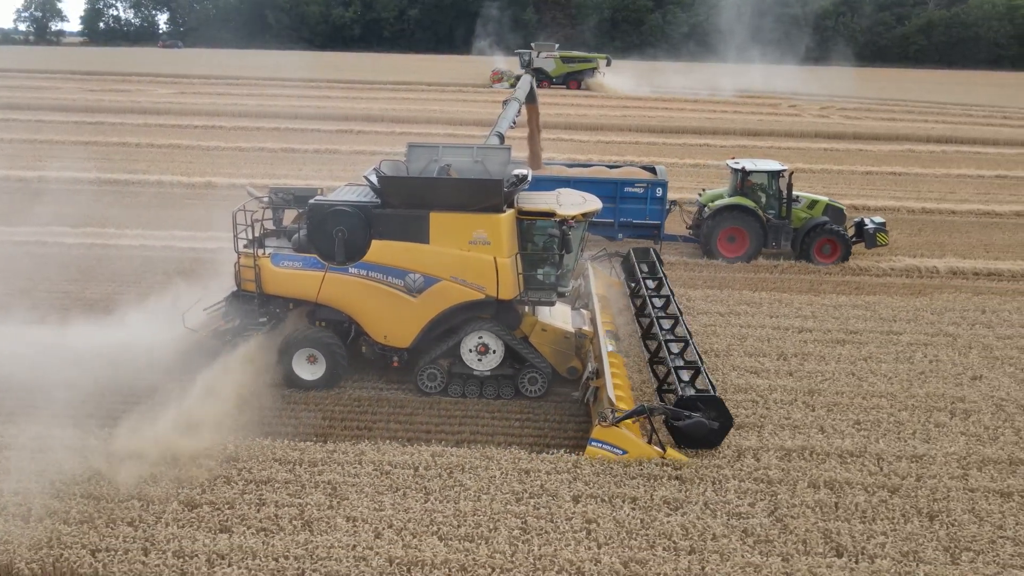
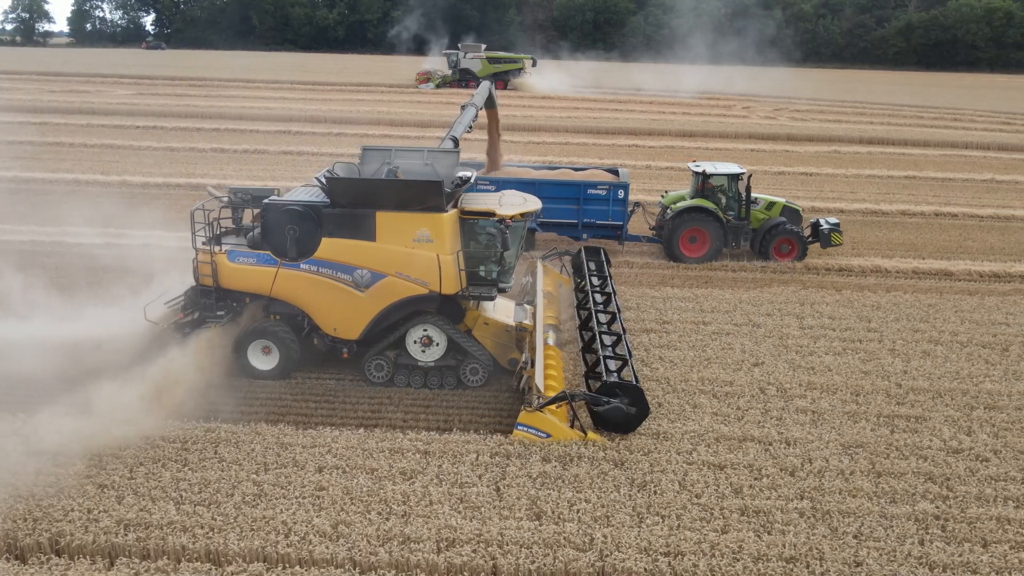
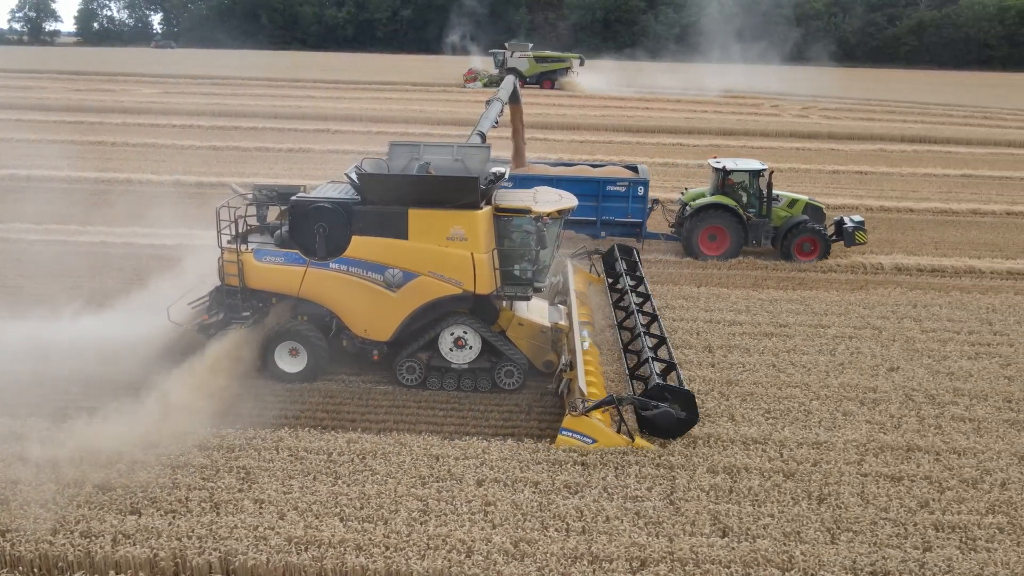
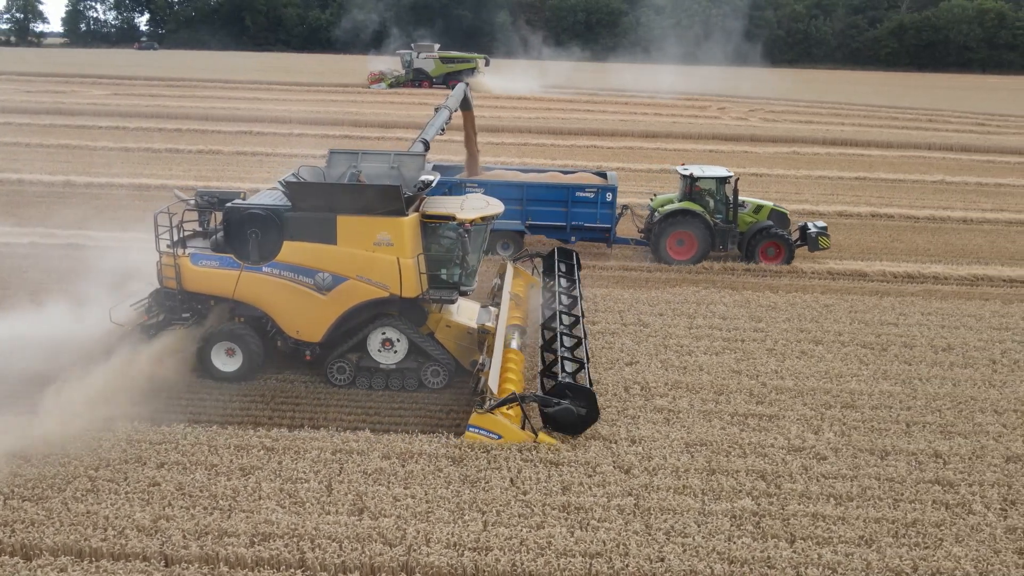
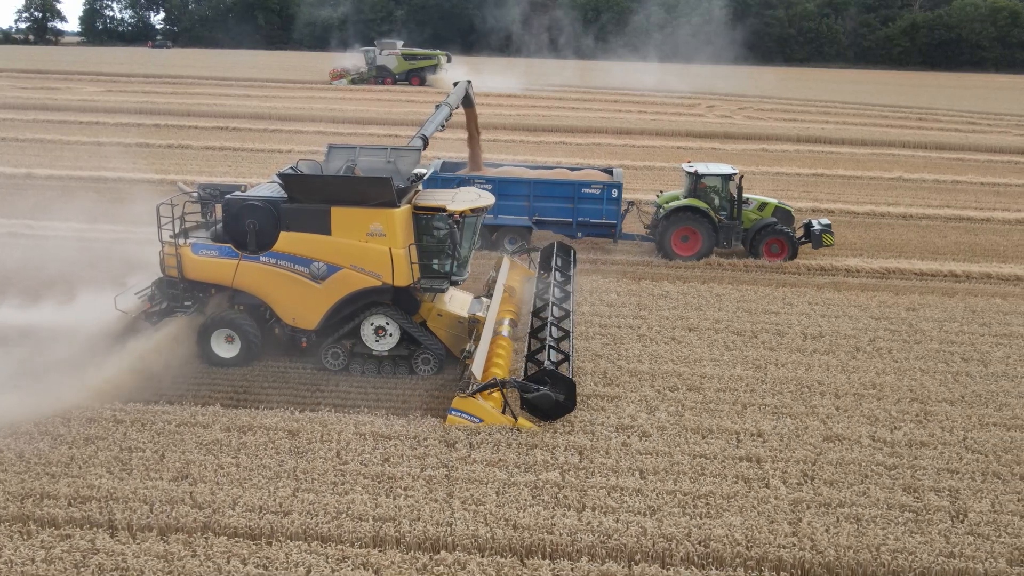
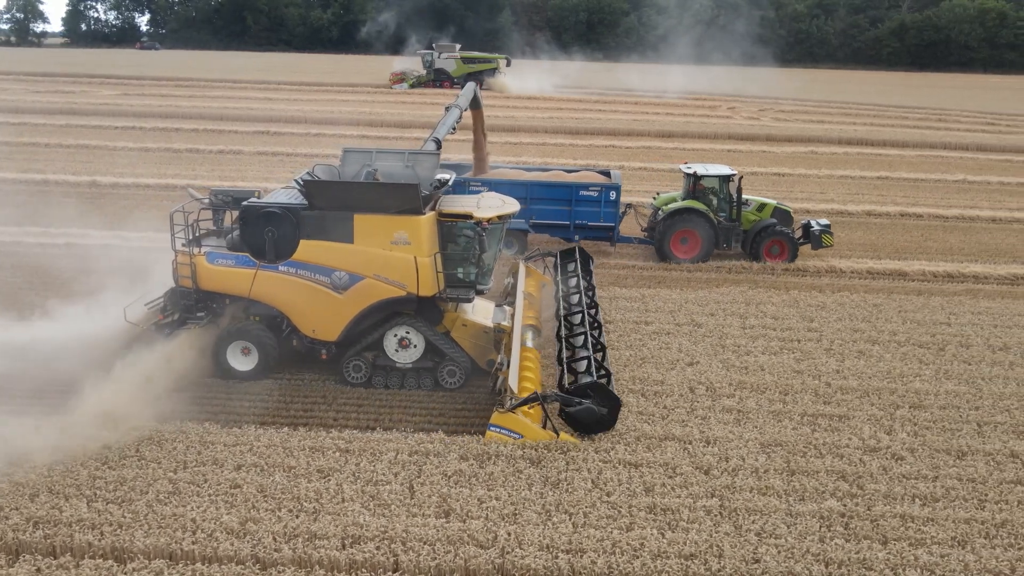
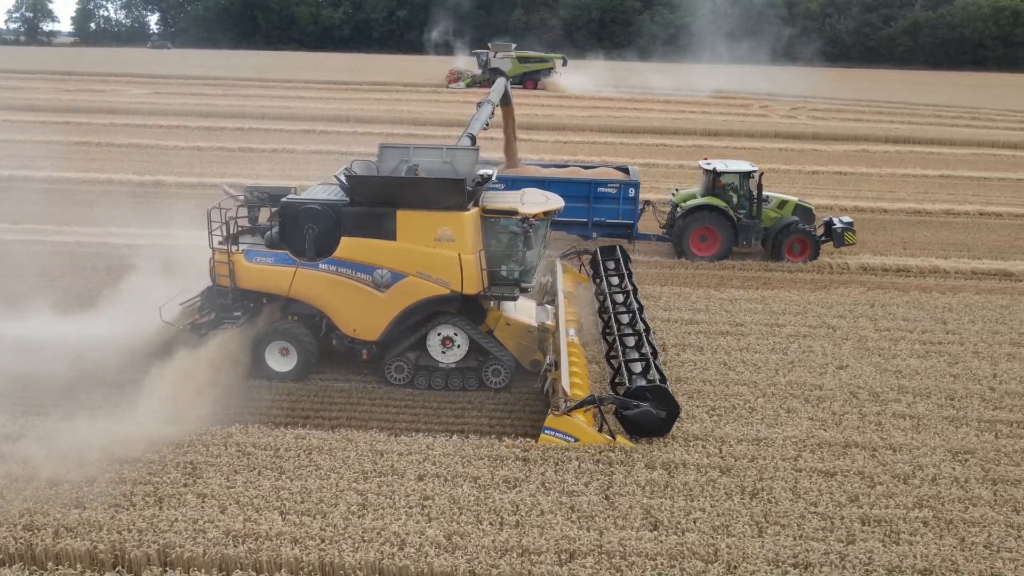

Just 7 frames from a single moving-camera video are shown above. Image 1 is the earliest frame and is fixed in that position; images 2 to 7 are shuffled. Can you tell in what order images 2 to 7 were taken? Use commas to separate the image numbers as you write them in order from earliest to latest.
3, 7, 2, 6, 4, 5
